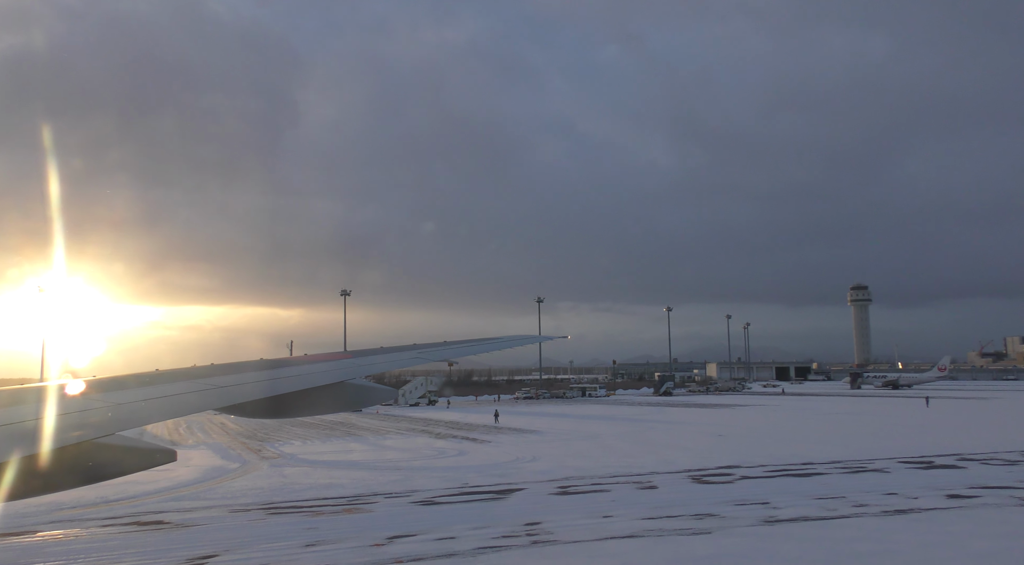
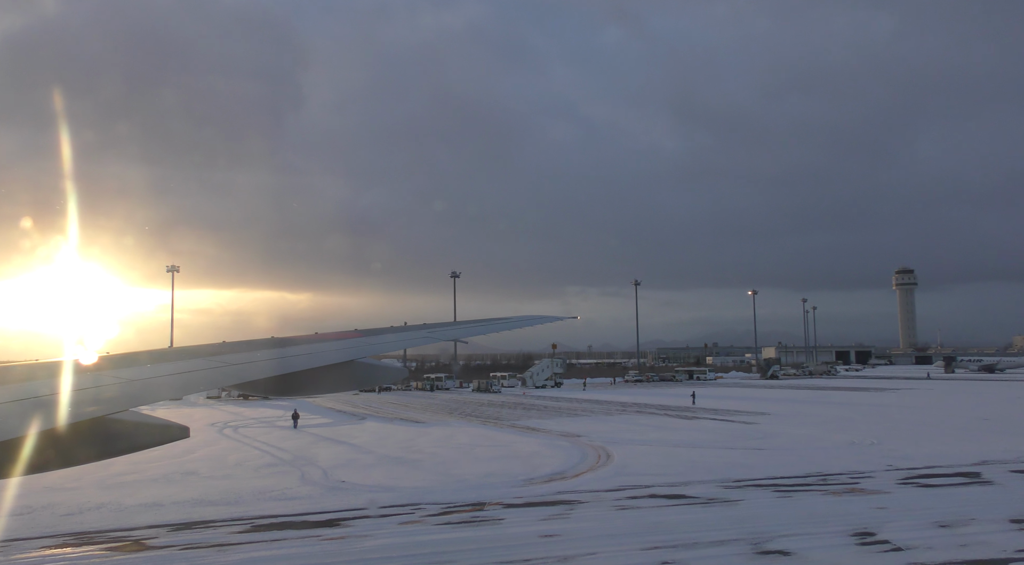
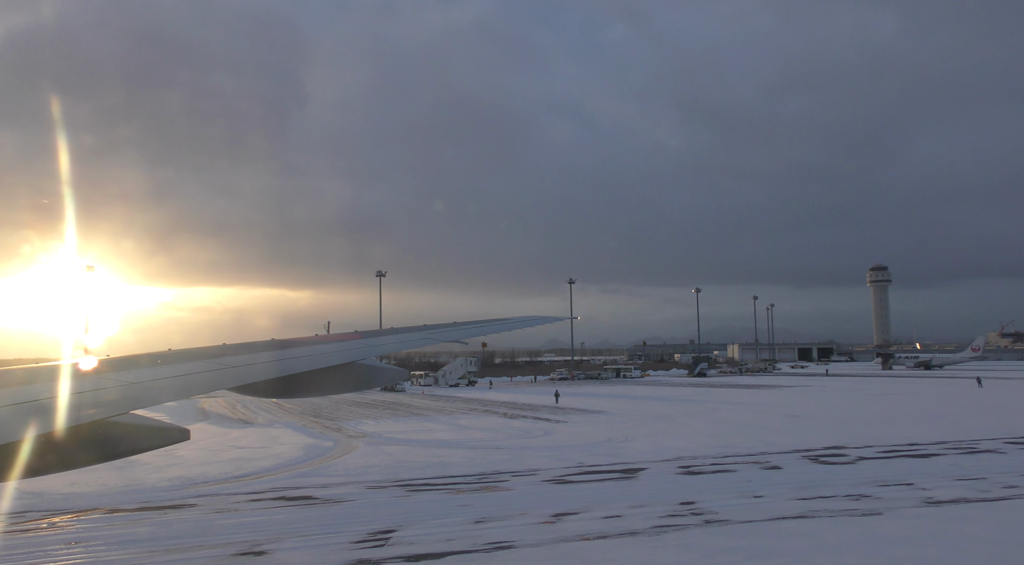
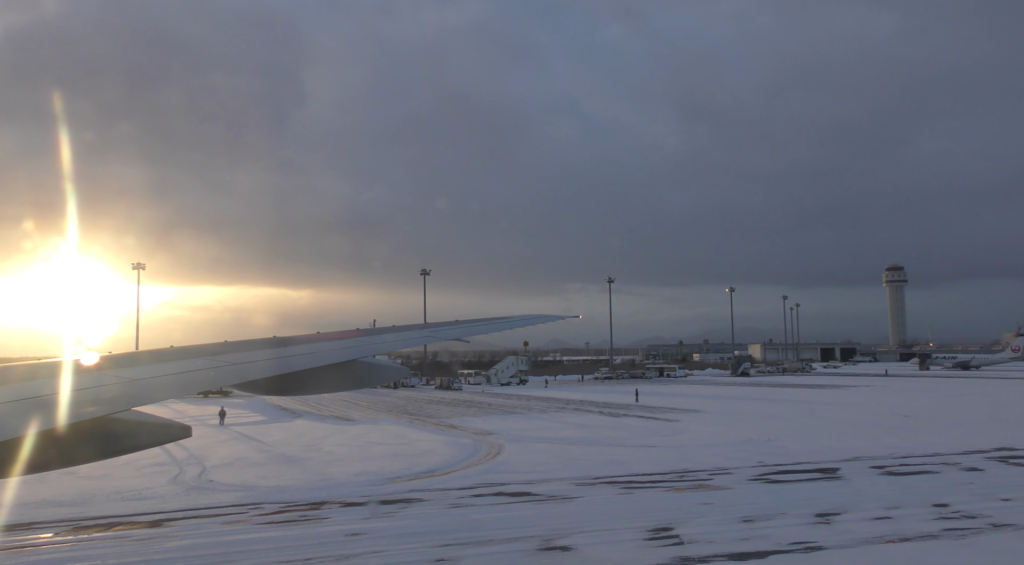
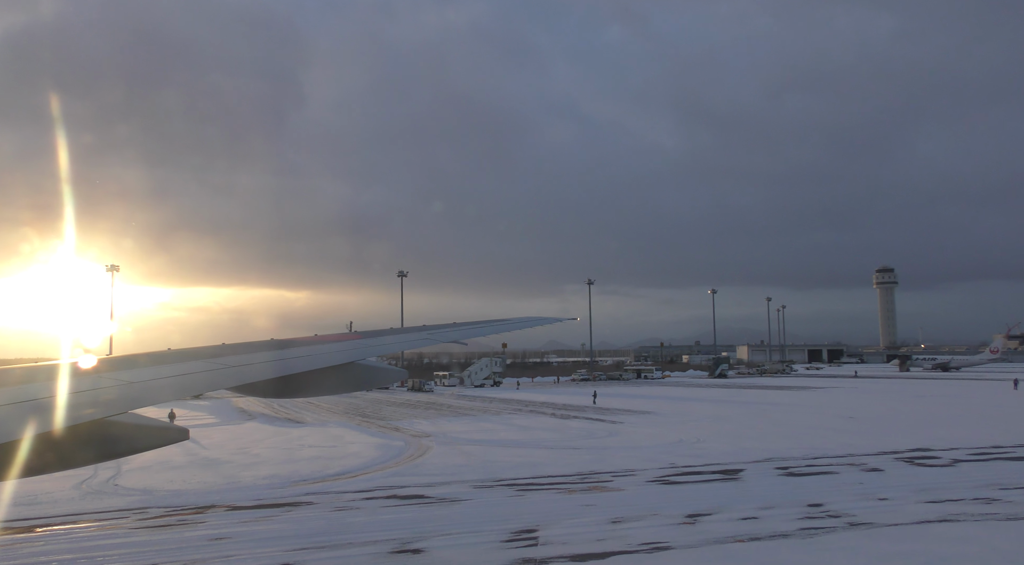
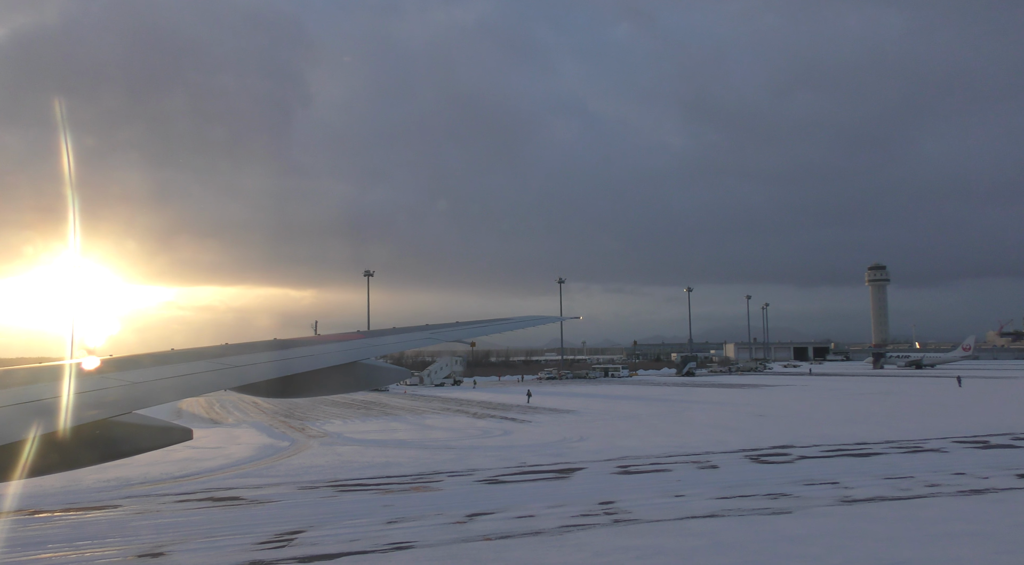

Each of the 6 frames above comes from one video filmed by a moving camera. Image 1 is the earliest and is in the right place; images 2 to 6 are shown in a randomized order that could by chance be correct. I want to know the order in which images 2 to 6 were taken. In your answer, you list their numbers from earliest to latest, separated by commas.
6, 3, 5, 4, 2
